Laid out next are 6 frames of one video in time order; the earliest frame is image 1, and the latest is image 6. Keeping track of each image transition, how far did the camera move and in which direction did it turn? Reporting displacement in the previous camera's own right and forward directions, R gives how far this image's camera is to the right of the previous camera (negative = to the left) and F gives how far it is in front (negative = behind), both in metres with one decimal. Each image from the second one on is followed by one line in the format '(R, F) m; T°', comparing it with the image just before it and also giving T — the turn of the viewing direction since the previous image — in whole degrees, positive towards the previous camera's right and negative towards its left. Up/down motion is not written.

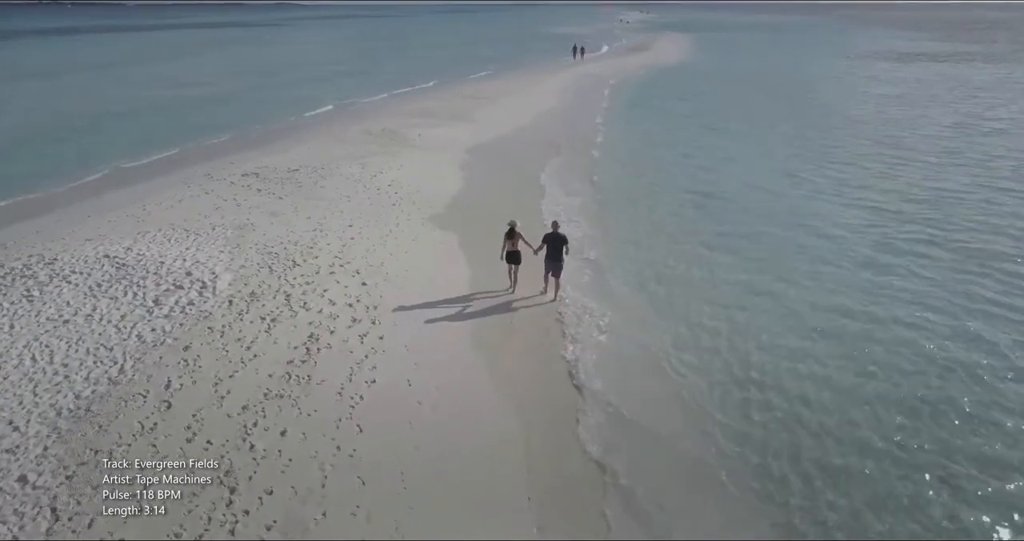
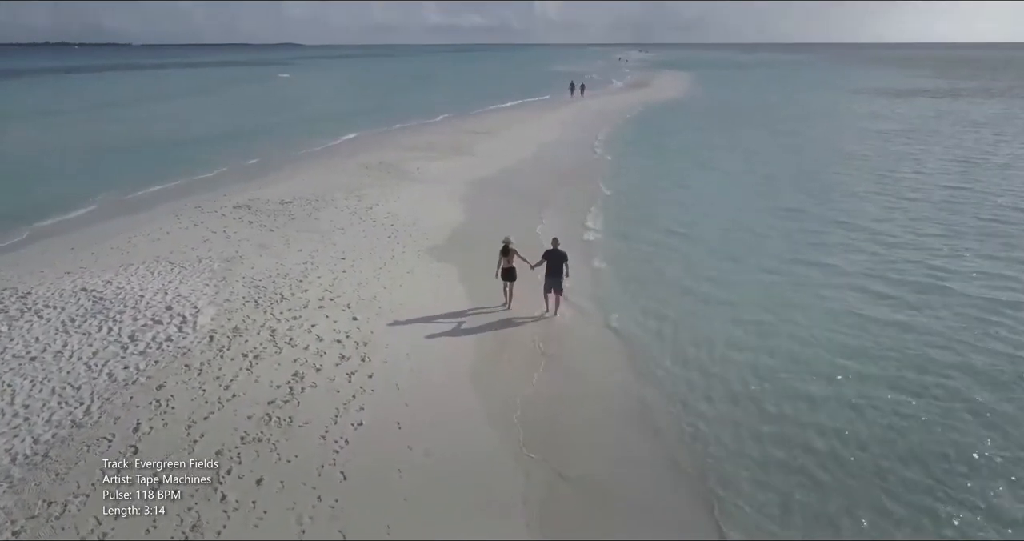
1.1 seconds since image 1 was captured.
(+0.1, +0.6) m; 0°
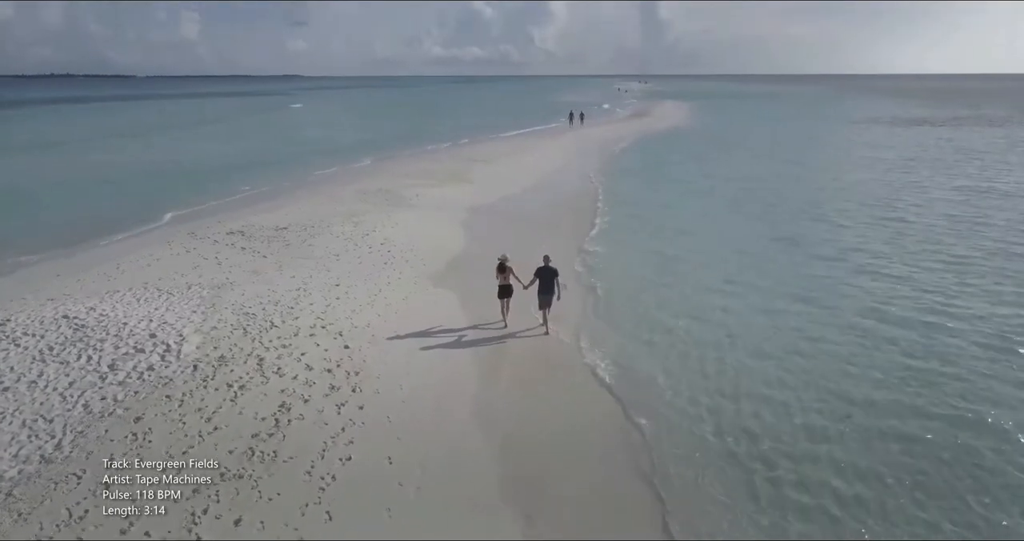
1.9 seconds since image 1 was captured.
(0.0, +0.4) m; 0°
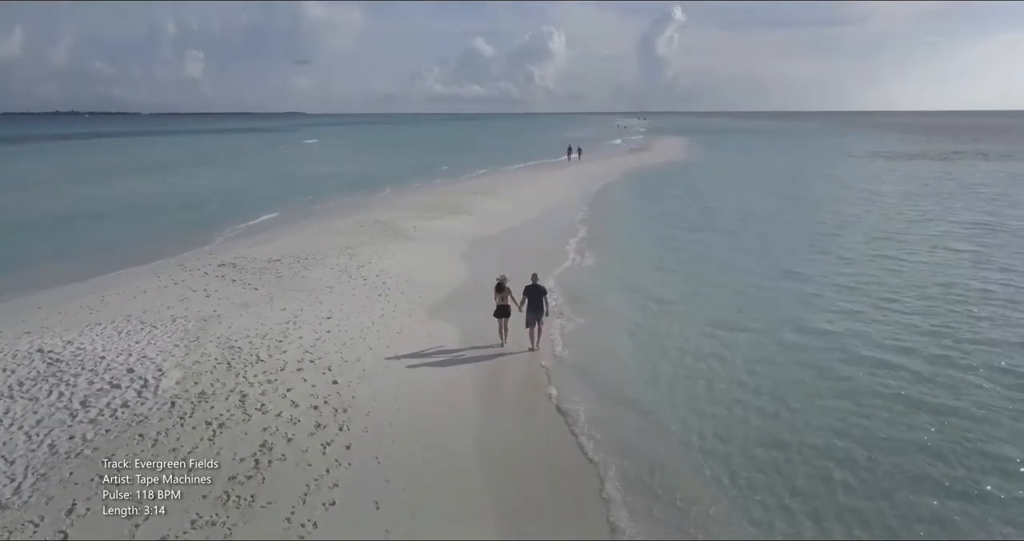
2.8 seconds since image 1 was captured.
(0.0, +0.4) m; 0°
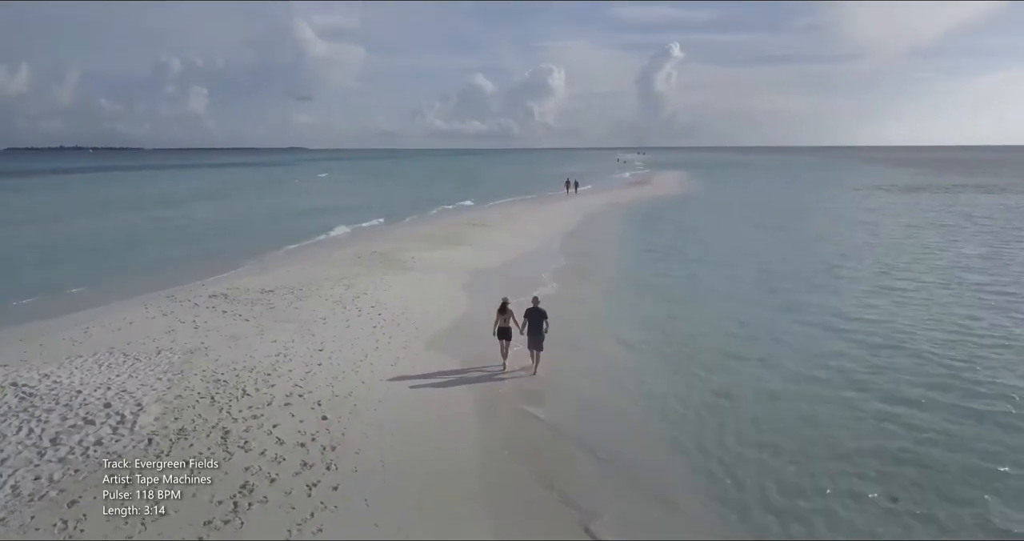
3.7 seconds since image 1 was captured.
(0.0, +0.4) m; 0°
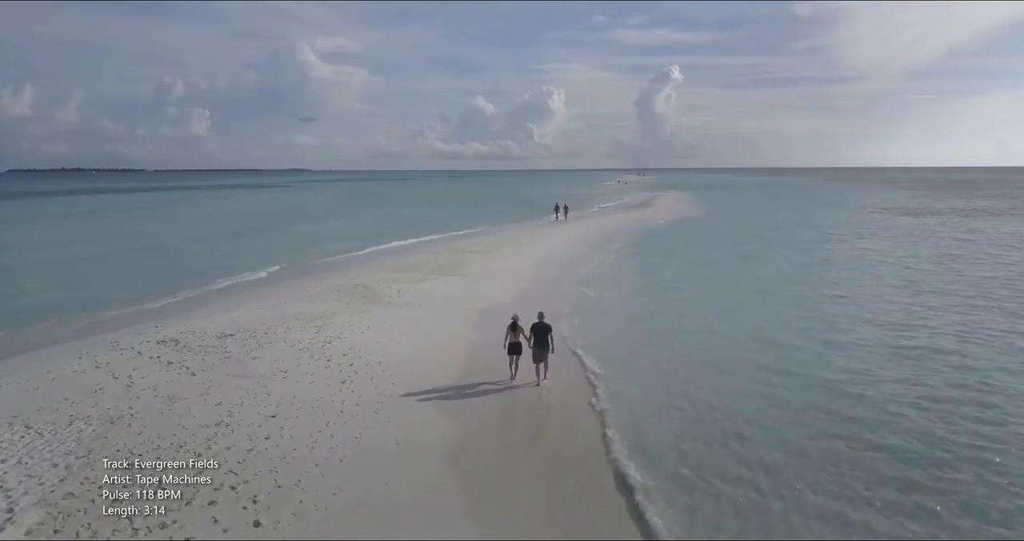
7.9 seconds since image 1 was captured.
(+0.1, +2.1) m; 0°
